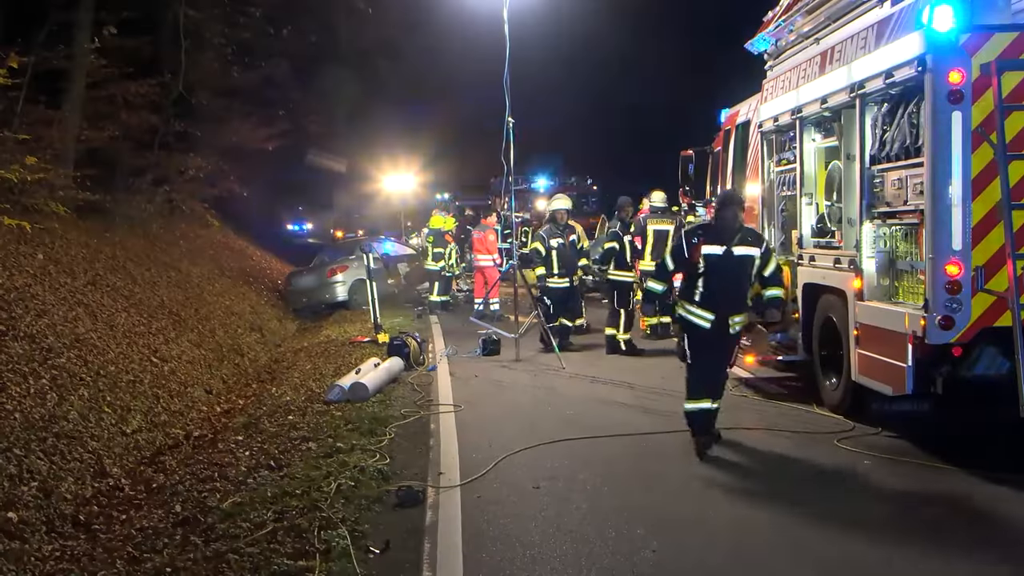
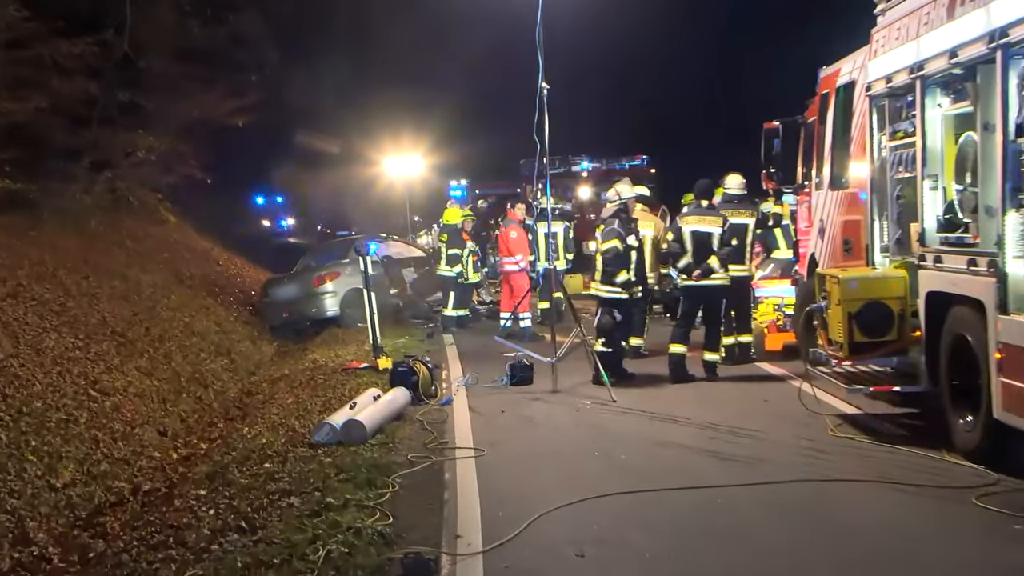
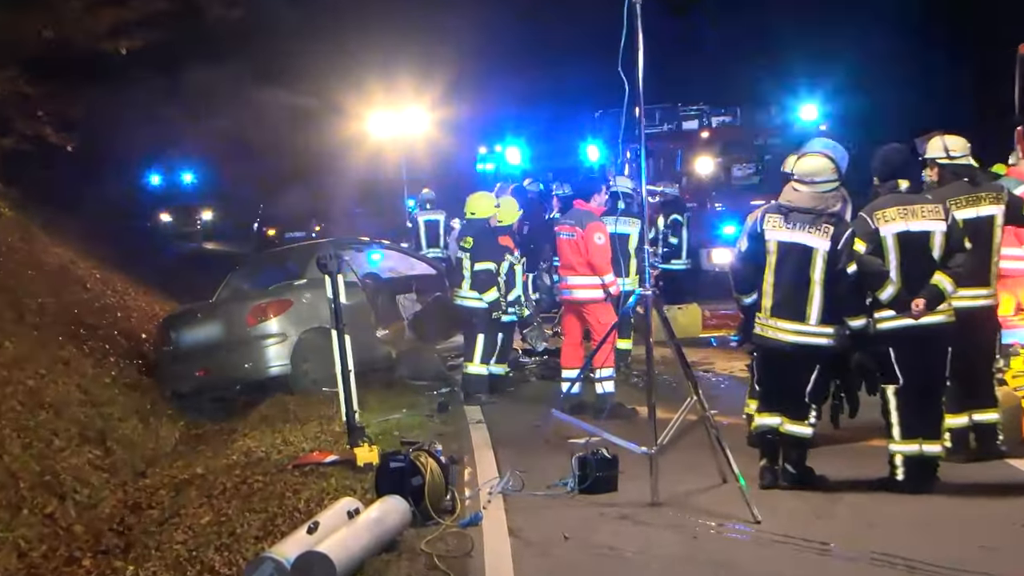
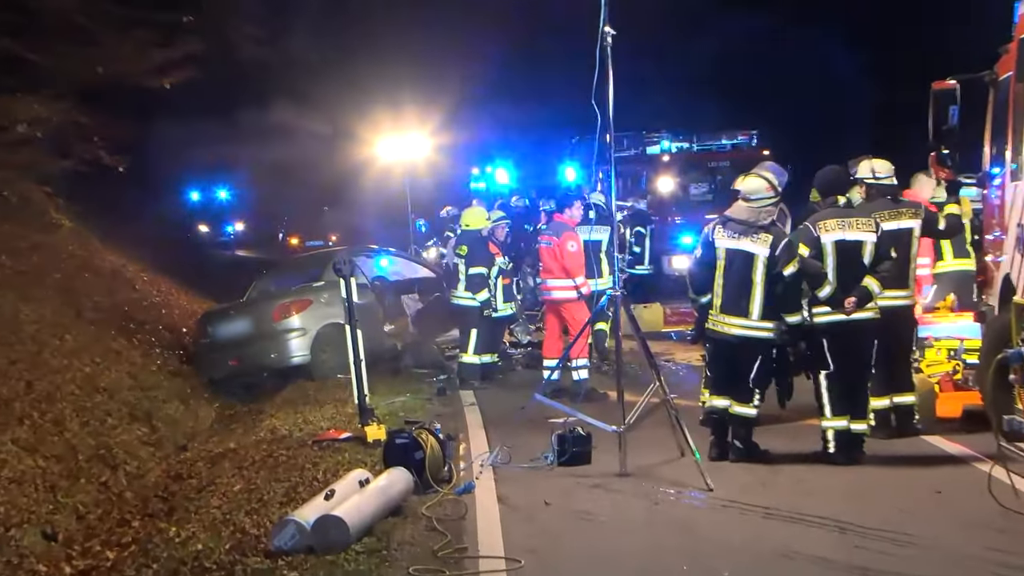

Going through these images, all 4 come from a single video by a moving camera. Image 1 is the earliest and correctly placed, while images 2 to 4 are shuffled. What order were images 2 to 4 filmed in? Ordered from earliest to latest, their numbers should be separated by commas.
2, 4, 3
